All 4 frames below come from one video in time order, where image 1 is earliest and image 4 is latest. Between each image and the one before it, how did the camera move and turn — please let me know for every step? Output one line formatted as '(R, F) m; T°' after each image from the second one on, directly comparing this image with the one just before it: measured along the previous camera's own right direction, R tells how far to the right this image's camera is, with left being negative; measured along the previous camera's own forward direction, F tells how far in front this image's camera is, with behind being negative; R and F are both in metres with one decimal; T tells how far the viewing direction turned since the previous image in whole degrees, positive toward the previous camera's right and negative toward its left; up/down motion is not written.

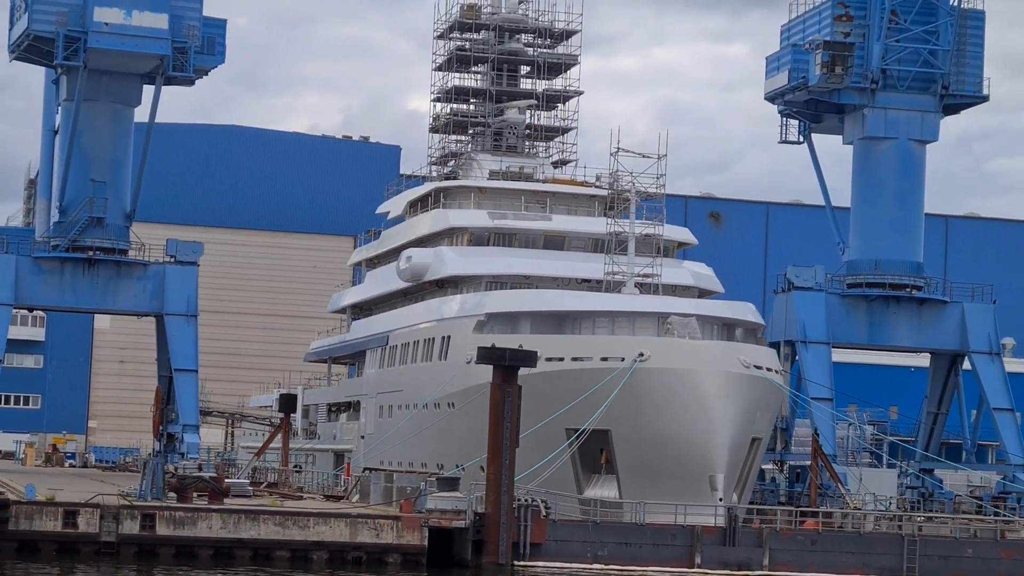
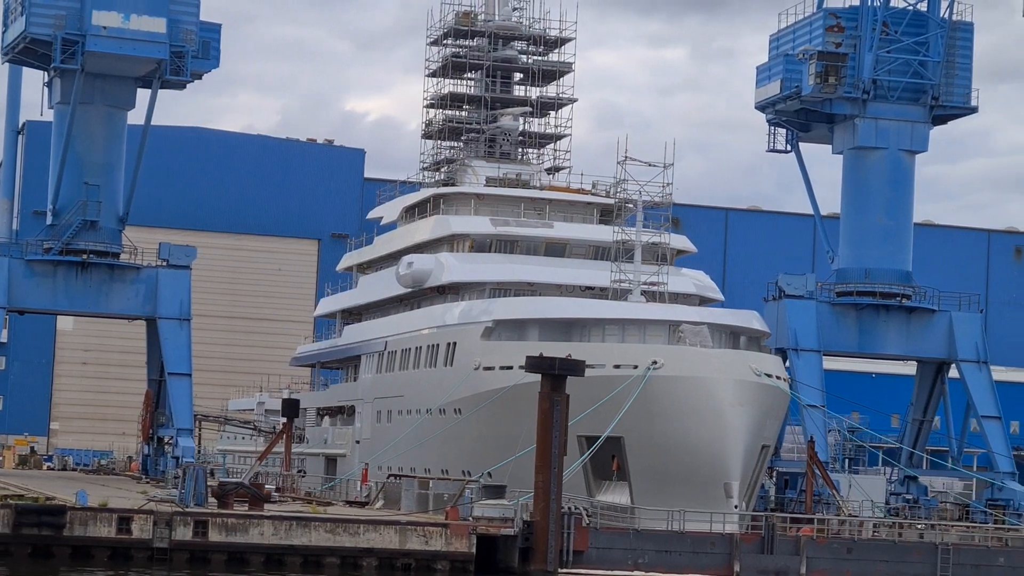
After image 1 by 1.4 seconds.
(+0.6, -0.3) m; -1°
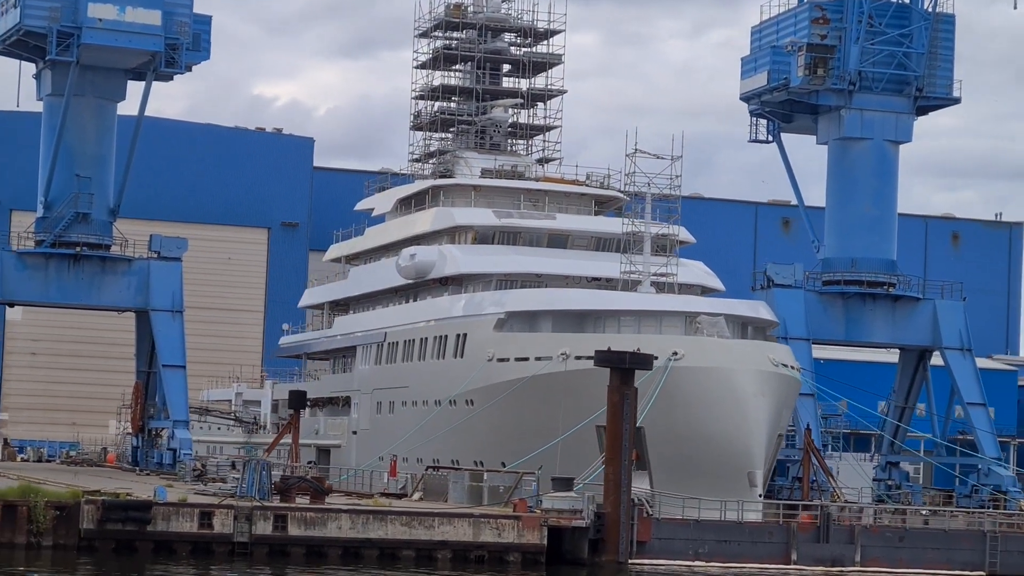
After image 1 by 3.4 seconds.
(-0.7, -0.2) m; +1°
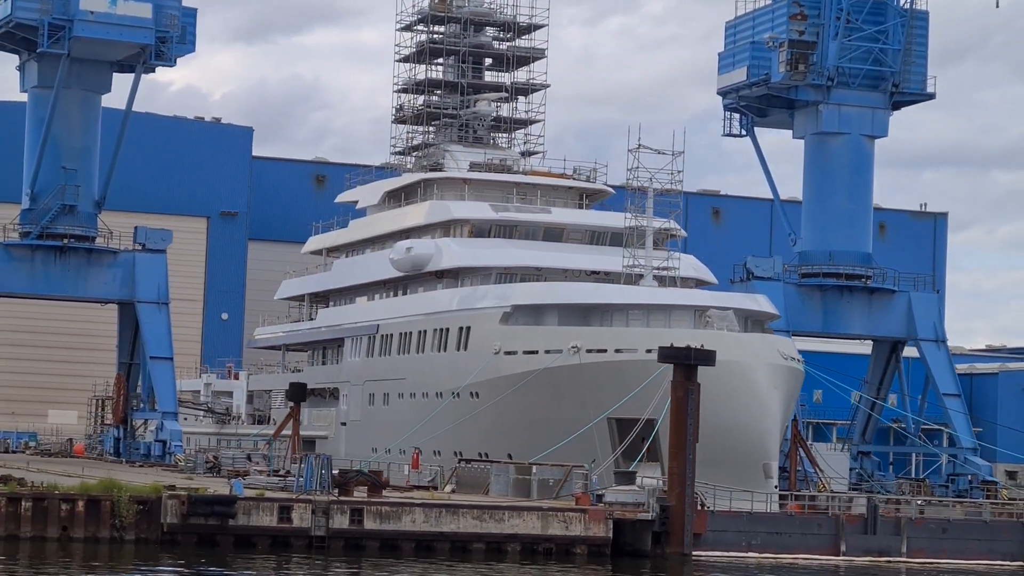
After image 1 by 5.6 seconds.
(-0.8, -0.3) m; +2°
